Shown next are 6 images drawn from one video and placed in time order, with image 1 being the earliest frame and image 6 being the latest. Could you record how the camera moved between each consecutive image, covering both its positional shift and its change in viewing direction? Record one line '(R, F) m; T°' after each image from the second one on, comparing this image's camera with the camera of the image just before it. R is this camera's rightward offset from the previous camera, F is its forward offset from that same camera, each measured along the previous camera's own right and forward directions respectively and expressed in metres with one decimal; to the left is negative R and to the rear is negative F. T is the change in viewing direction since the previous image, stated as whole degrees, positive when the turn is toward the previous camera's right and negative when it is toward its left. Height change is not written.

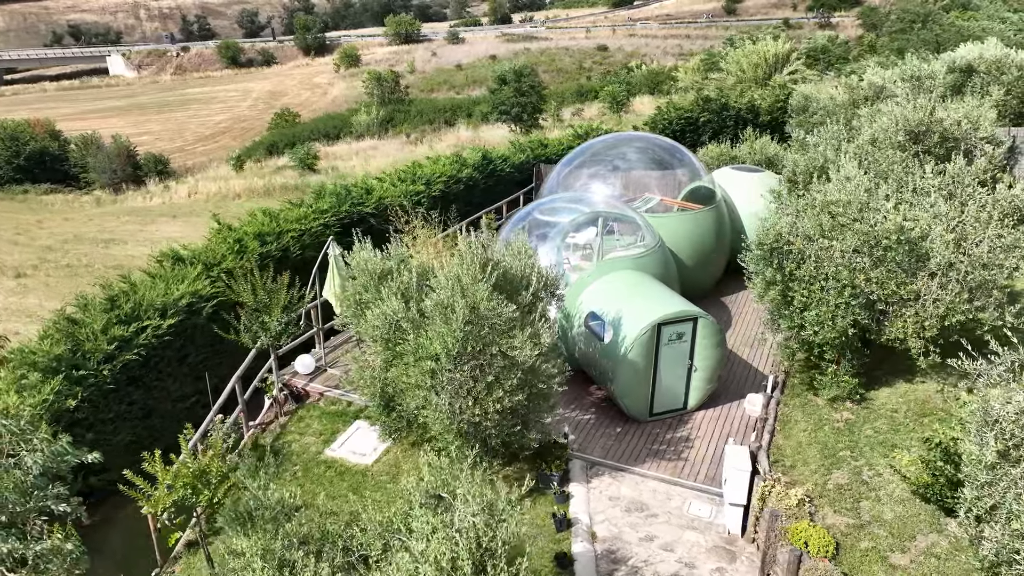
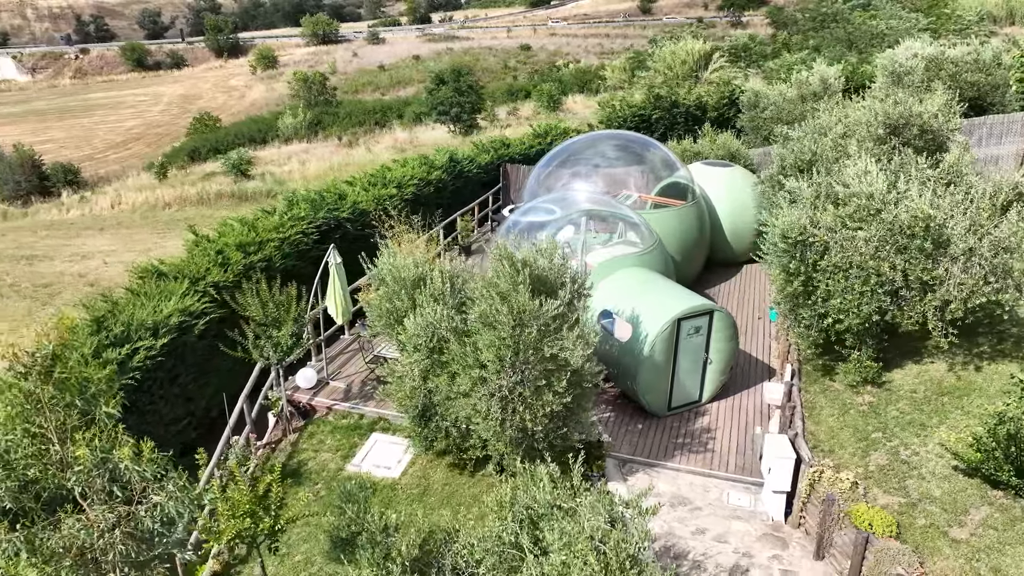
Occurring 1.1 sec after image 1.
(-1.3, +0.2) m; +6°
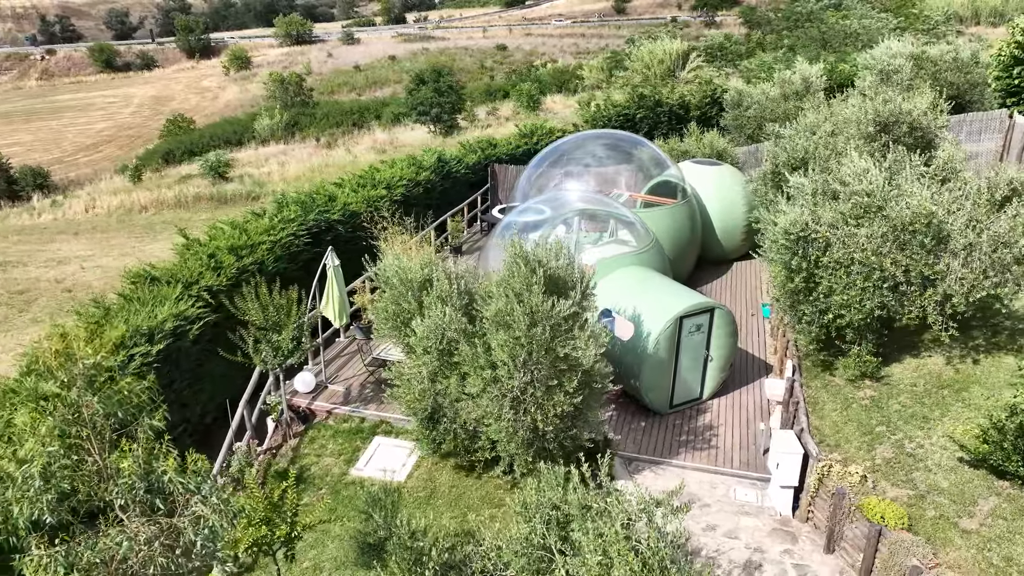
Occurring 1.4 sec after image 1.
(-0.4, 0.0) m; +2°
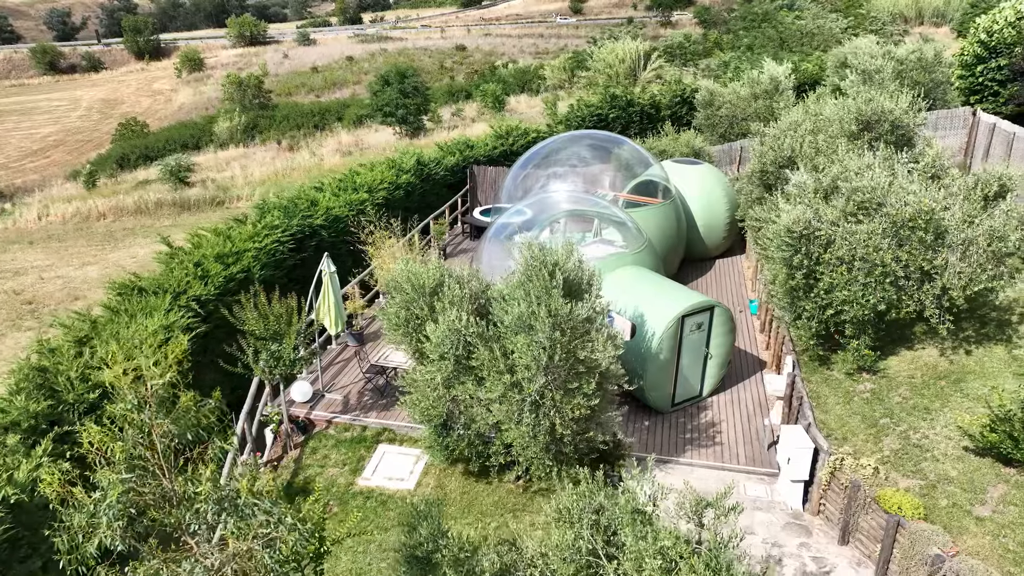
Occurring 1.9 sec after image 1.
(-0.6, +0.1) m; +3°
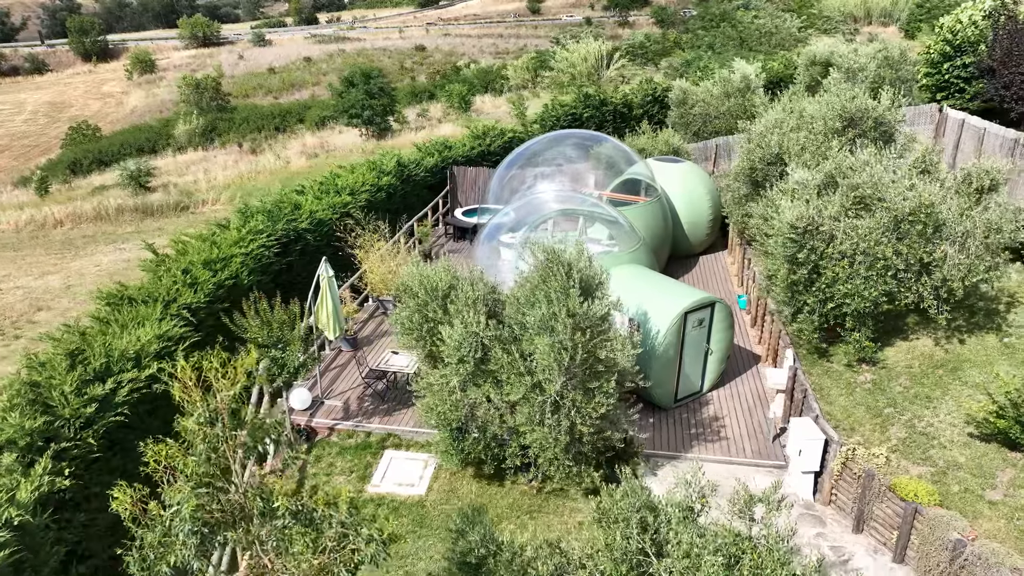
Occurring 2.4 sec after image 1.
(-0.6, +0.1) m; +3°
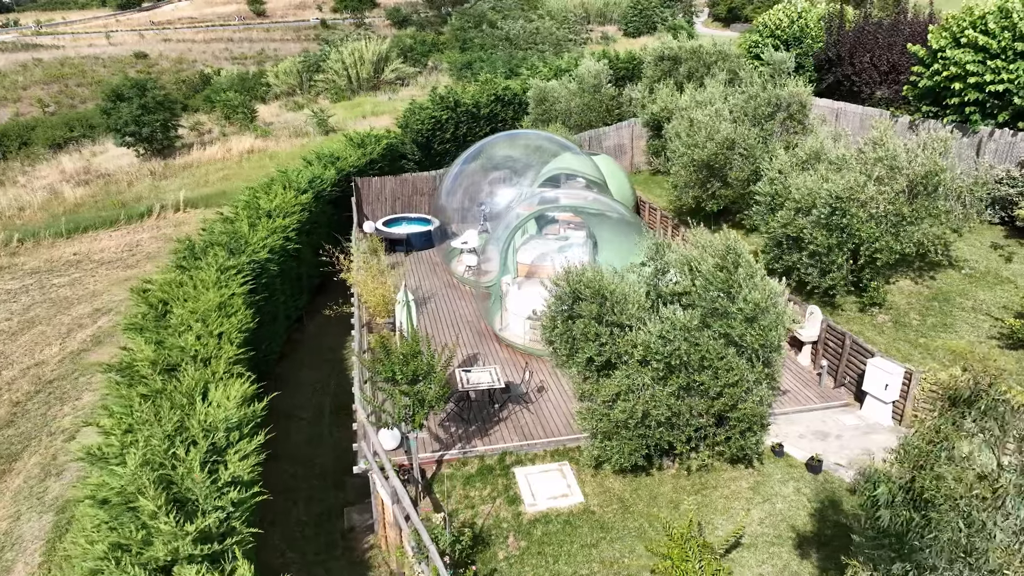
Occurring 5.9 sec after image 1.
(-4.8, +0.9) m; +20°
